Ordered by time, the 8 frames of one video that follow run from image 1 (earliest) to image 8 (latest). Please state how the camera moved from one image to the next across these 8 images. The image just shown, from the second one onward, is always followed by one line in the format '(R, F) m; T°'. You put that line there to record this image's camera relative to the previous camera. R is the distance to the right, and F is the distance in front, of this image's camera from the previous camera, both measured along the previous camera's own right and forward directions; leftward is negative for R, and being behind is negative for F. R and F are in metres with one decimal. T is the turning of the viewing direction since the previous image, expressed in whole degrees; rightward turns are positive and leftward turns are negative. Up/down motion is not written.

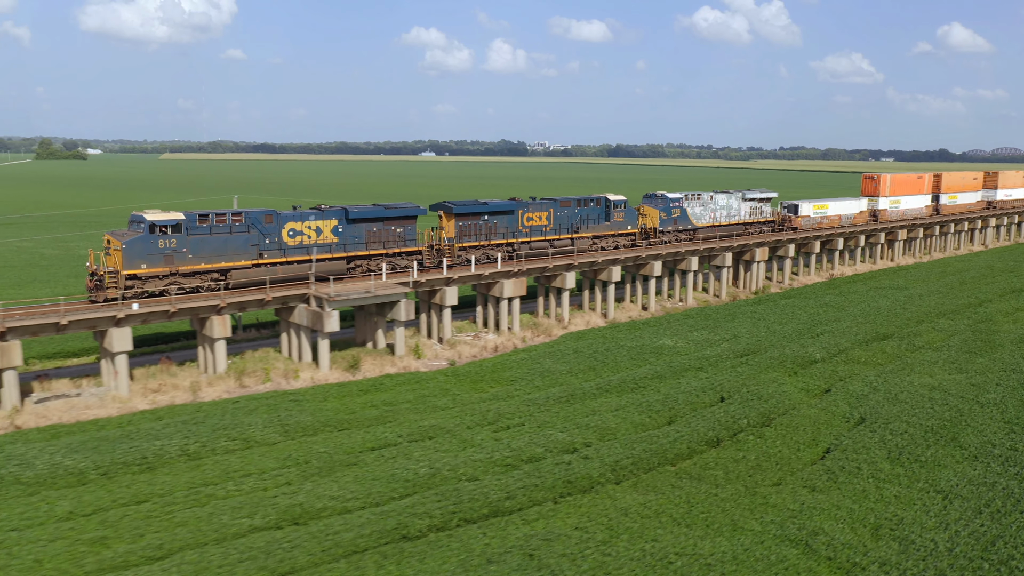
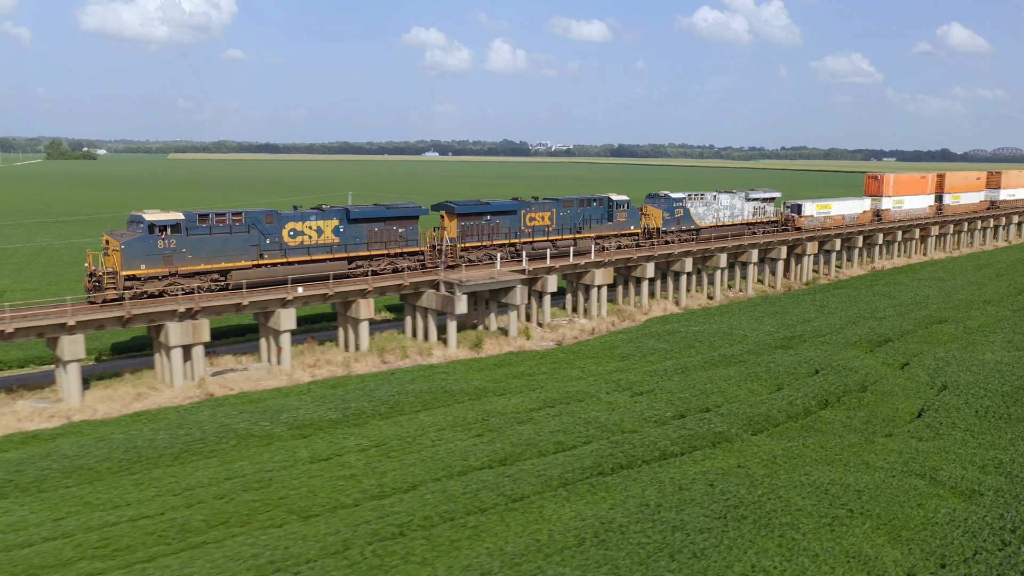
(-10.4, -3.2) m; 0°
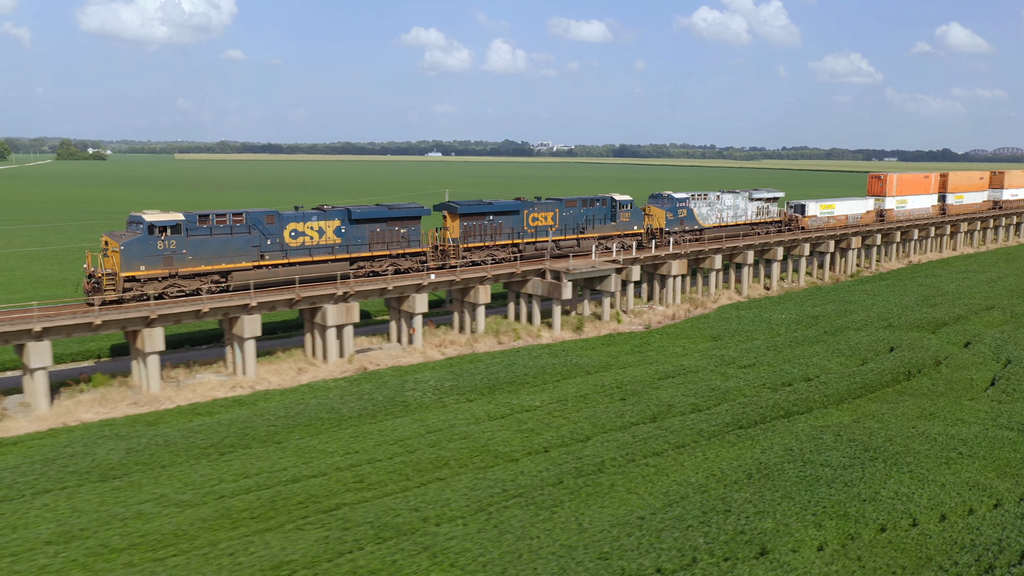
(-10.6, -3.2) m; 0°
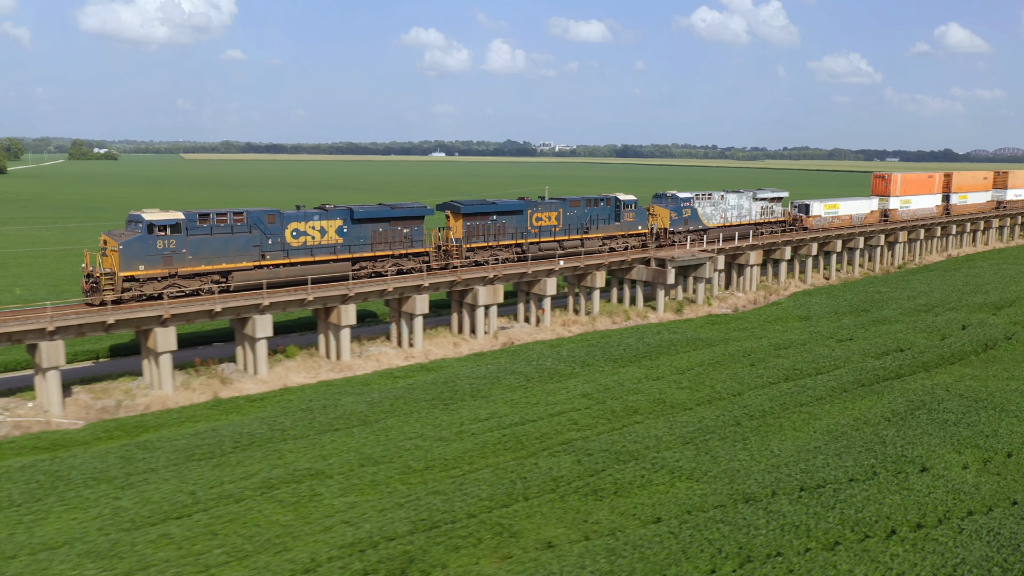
(-13.1, -4.0) m; 0°
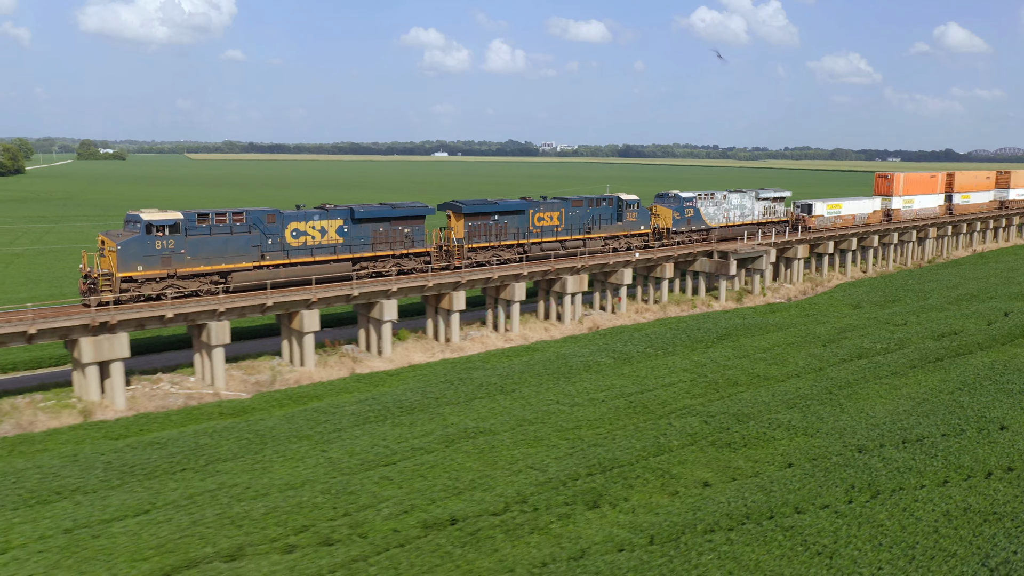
(-9.6, -3.0) m; 0°
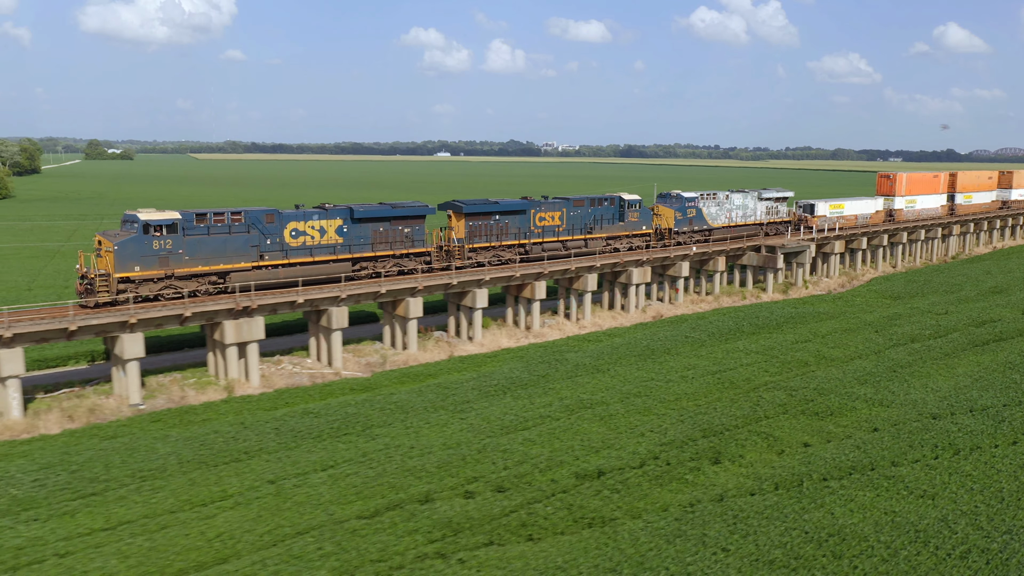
(-8.4, -2.6) m; 0°
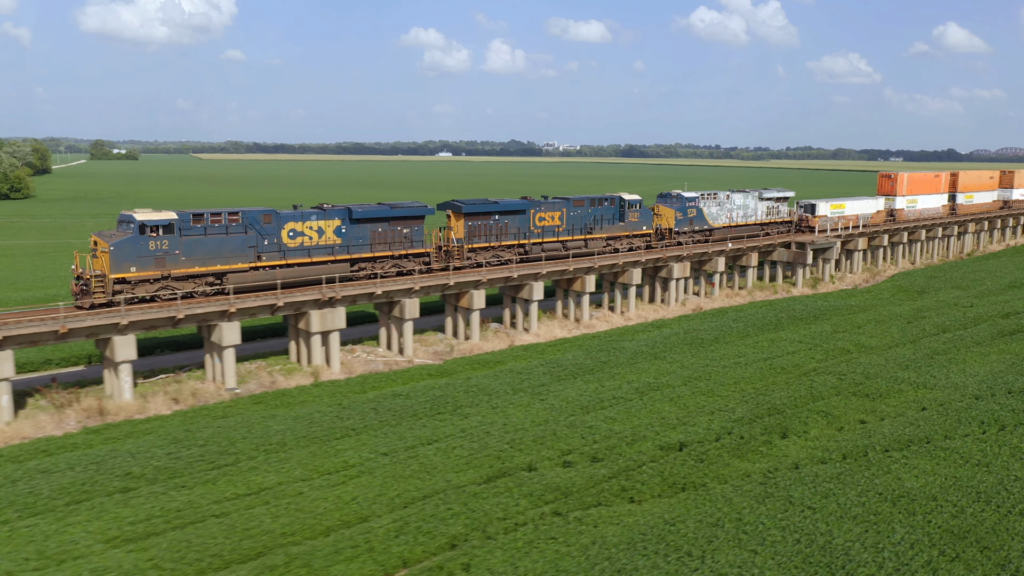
(-6.0, -1.9) m; 0°
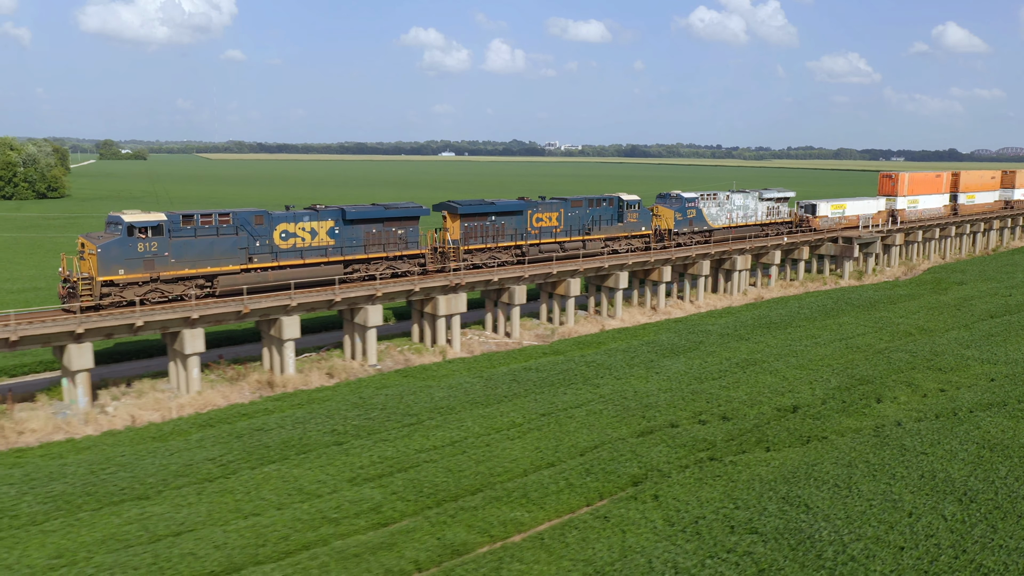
(-10.7, -3.4) m; 0°
